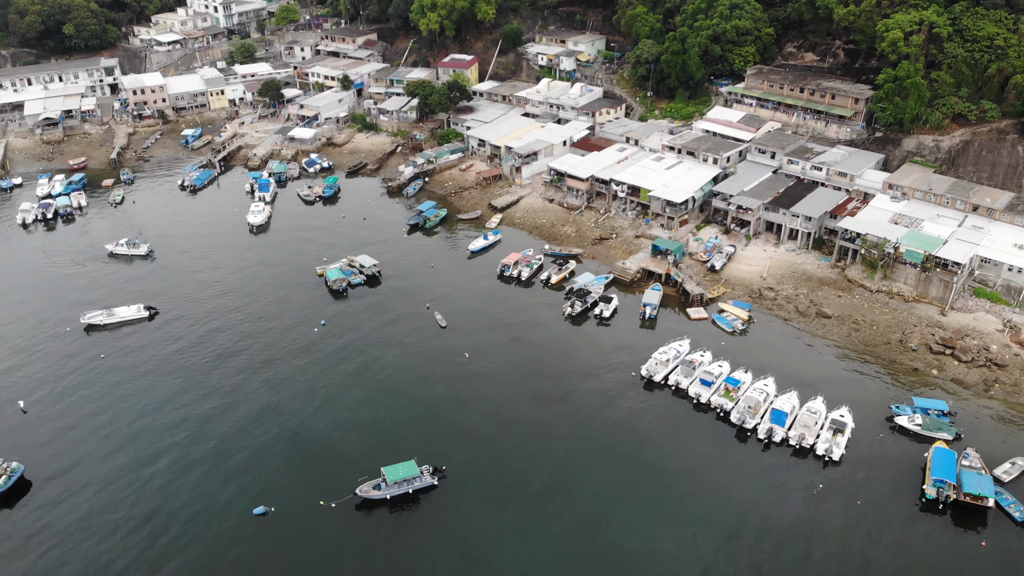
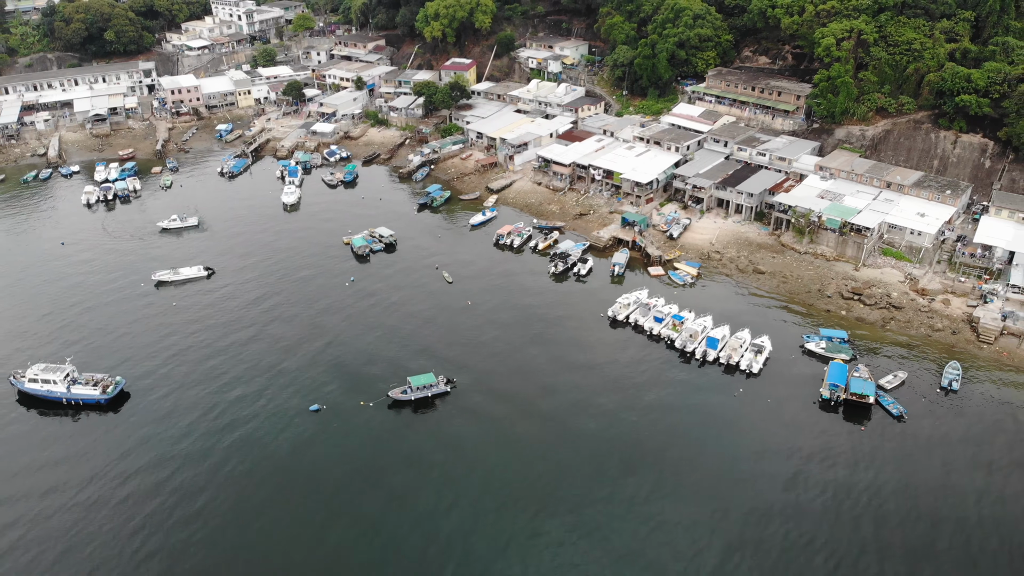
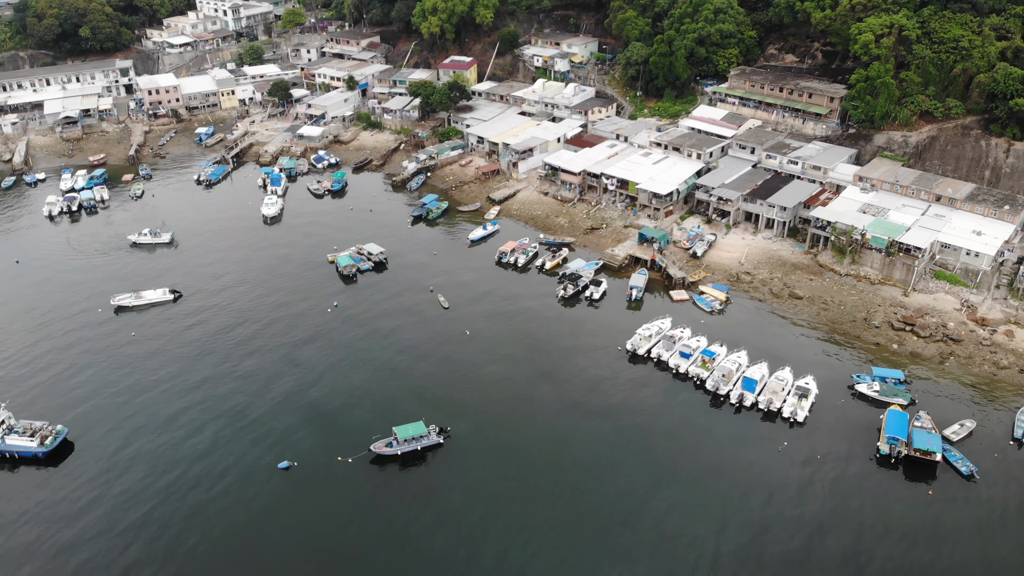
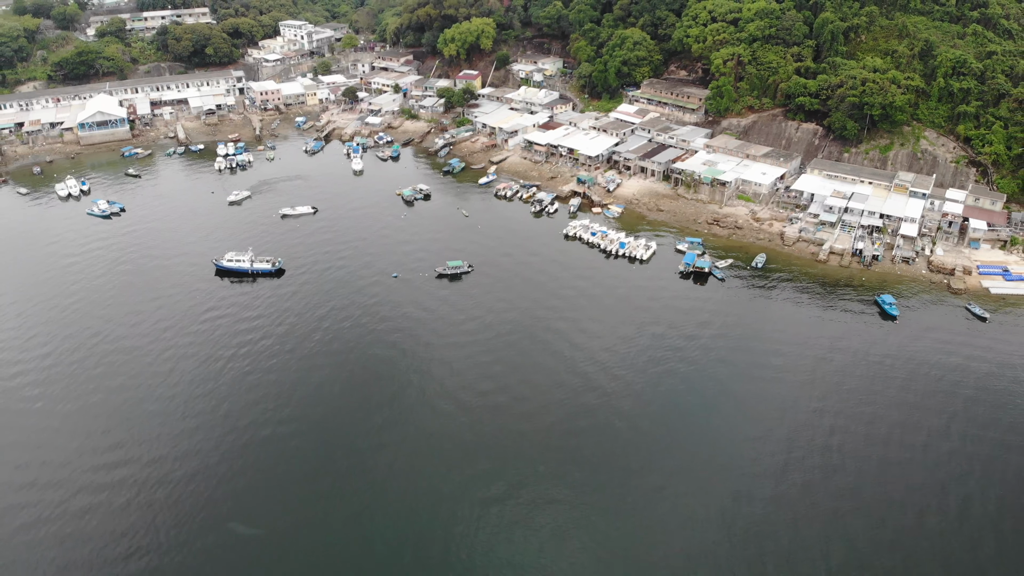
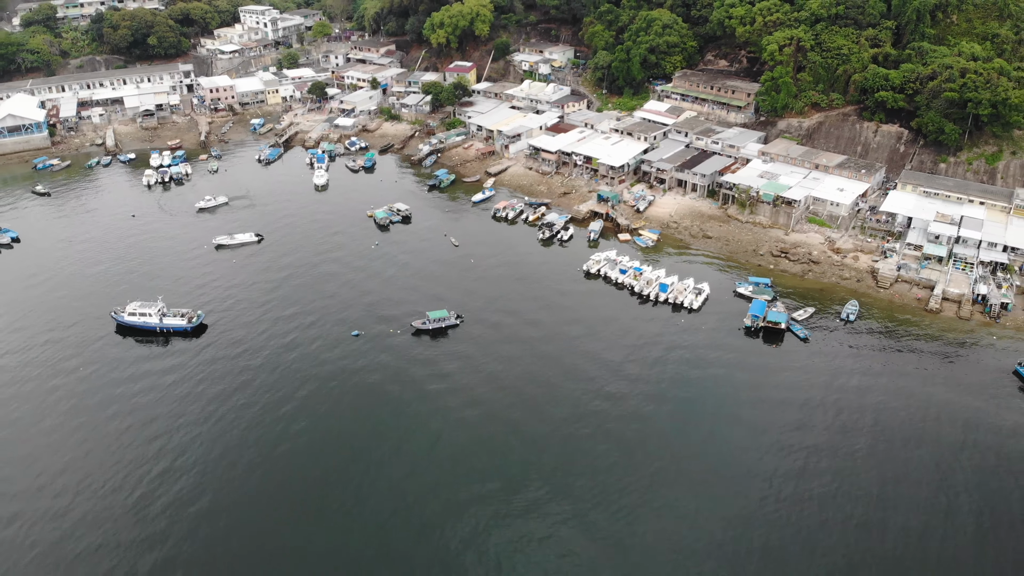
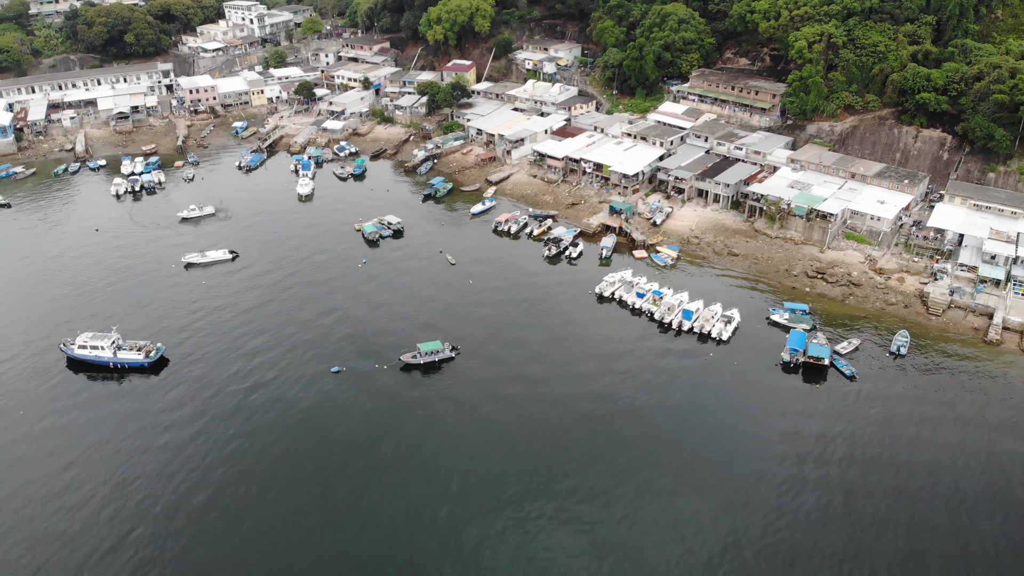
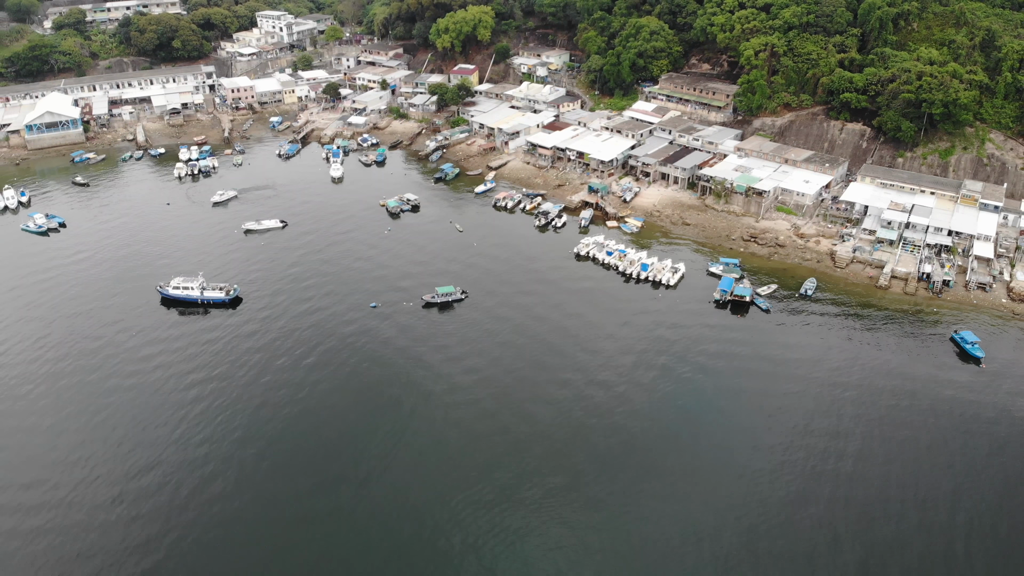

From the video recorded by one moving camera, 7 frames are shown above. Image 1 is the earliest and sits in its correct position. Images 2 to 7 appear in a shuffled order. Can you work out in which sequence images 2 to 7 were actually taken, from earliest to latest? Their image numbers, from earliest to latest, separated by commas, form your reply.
3, 2, 6, 5, 7, 4
